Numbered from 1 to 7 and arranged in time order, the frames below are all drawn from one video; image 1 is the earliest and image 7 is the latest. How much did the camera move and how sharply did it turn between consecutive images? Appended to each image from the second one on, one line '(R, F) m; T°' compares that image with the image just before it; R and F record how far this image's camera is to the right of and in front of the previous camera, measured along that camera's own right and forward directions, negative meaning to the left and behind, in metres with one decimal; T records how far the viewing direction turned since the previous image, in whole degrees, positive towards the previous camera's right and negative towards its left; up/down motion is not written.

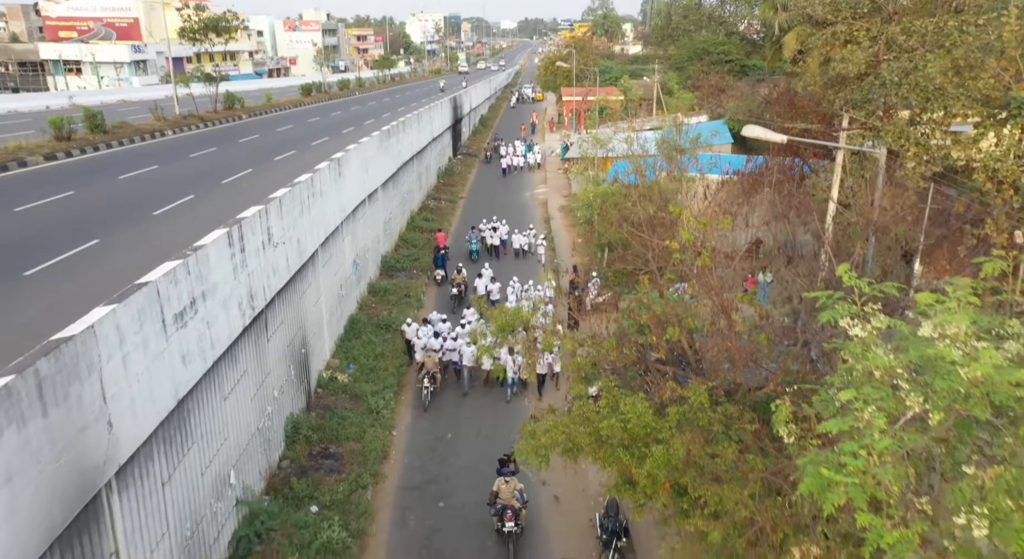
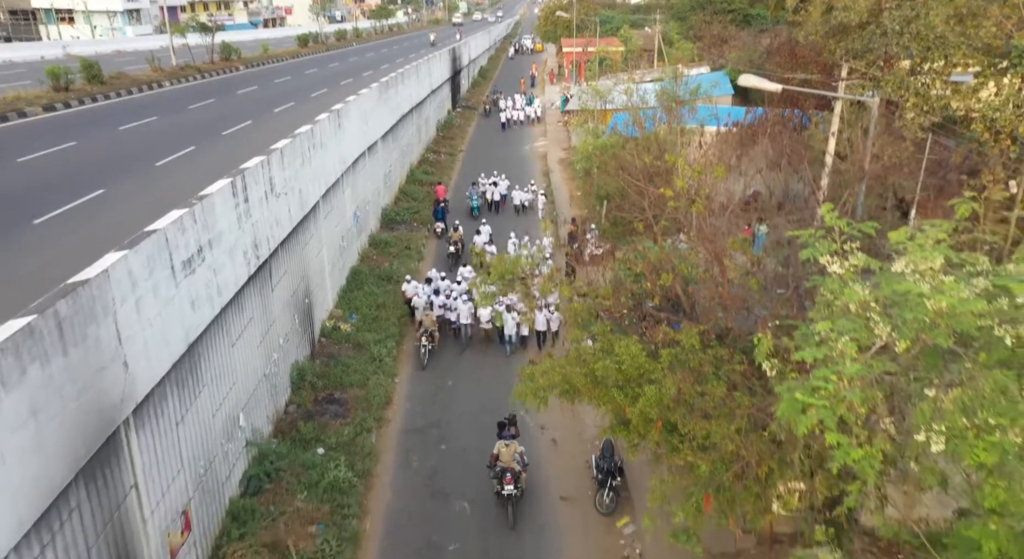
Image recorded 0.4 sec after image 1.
(0.0, -0.3) m; 0°
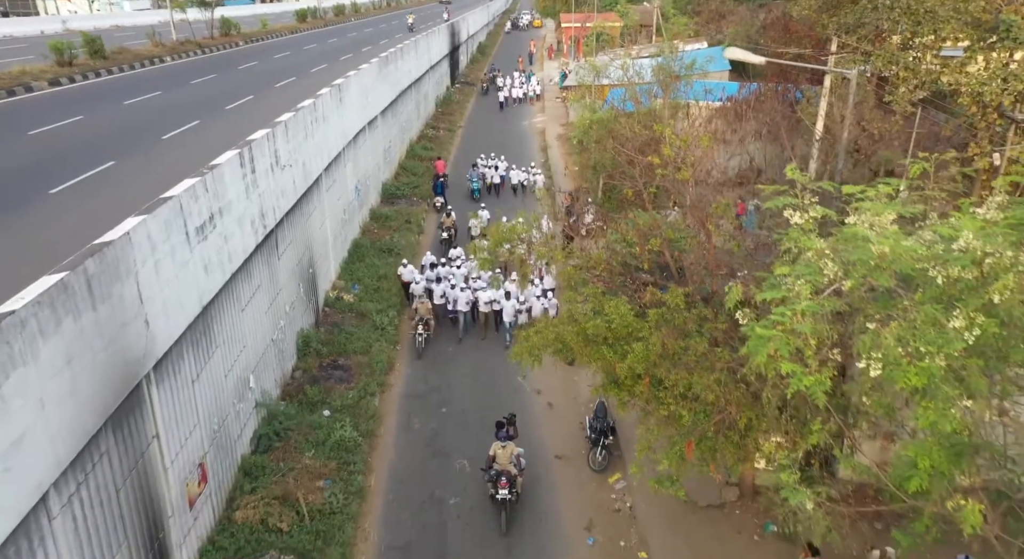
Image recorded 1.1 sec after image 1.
(0.0, -0.5) m; 0°
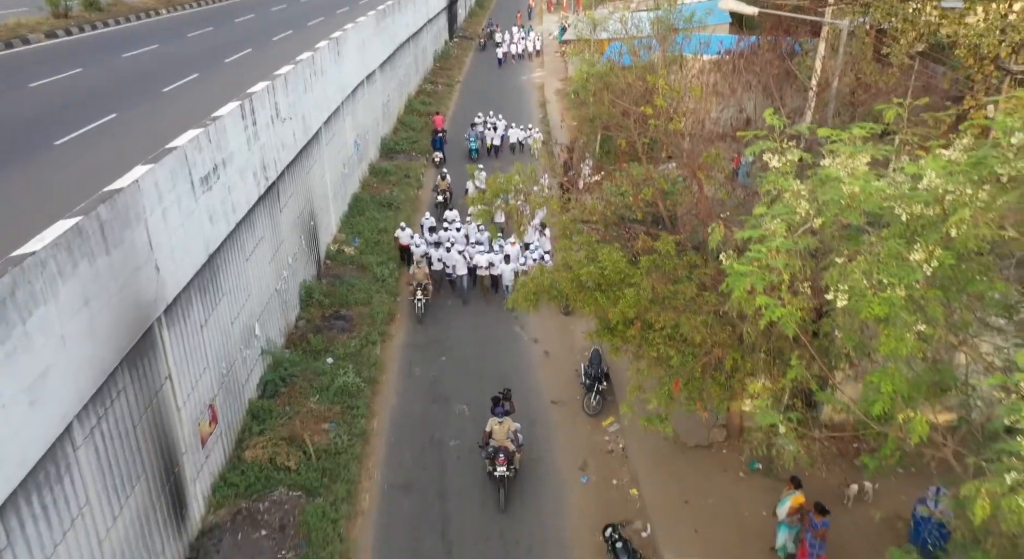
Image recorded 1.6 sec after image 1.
(0.0, -0.3) m; 0°
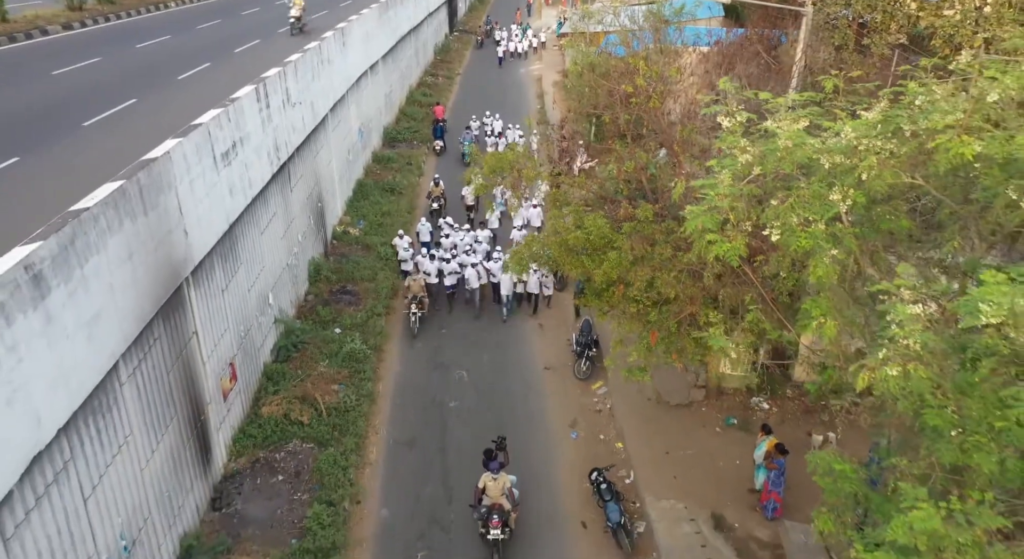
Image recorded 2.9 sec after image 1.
(+0.1, -0.9) m; 0°
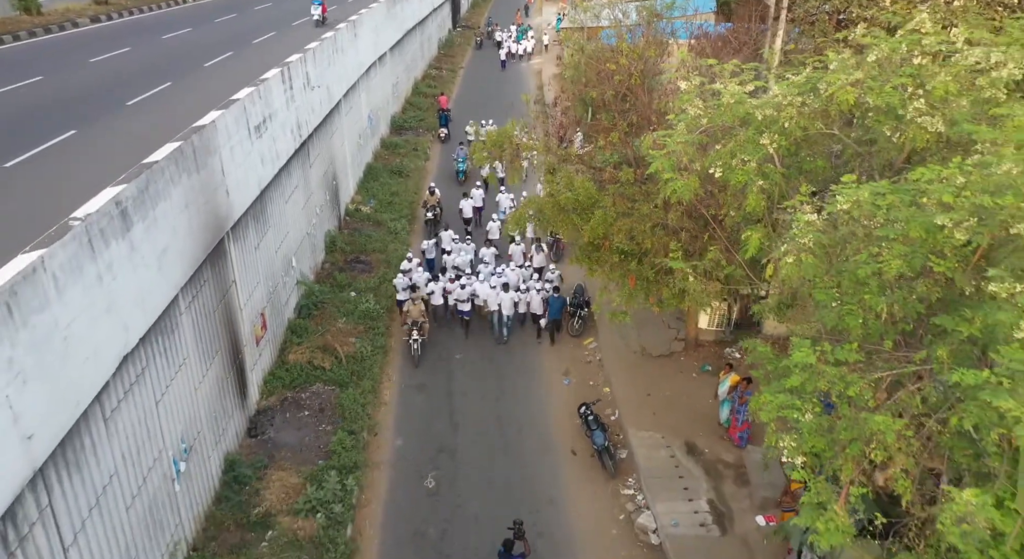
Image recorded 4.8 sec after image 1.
(0.0, -1.4) m; 0°
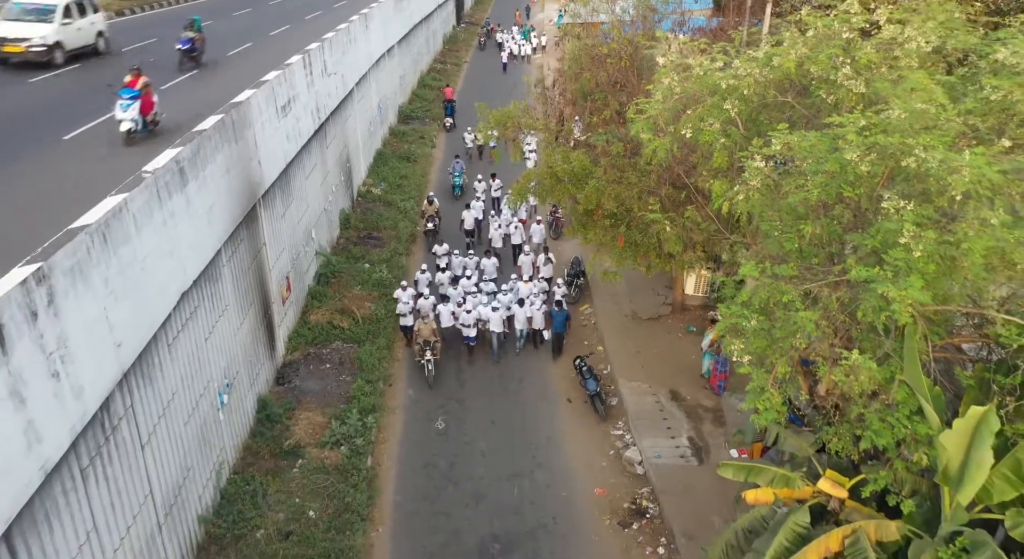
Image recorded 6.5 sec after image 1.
(0.0, -1.2) m; 0°
